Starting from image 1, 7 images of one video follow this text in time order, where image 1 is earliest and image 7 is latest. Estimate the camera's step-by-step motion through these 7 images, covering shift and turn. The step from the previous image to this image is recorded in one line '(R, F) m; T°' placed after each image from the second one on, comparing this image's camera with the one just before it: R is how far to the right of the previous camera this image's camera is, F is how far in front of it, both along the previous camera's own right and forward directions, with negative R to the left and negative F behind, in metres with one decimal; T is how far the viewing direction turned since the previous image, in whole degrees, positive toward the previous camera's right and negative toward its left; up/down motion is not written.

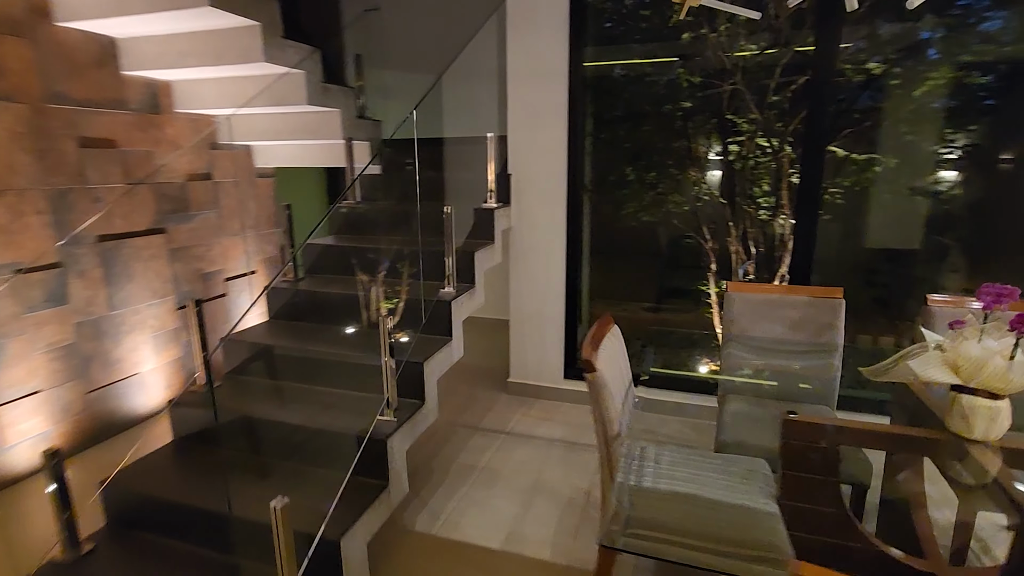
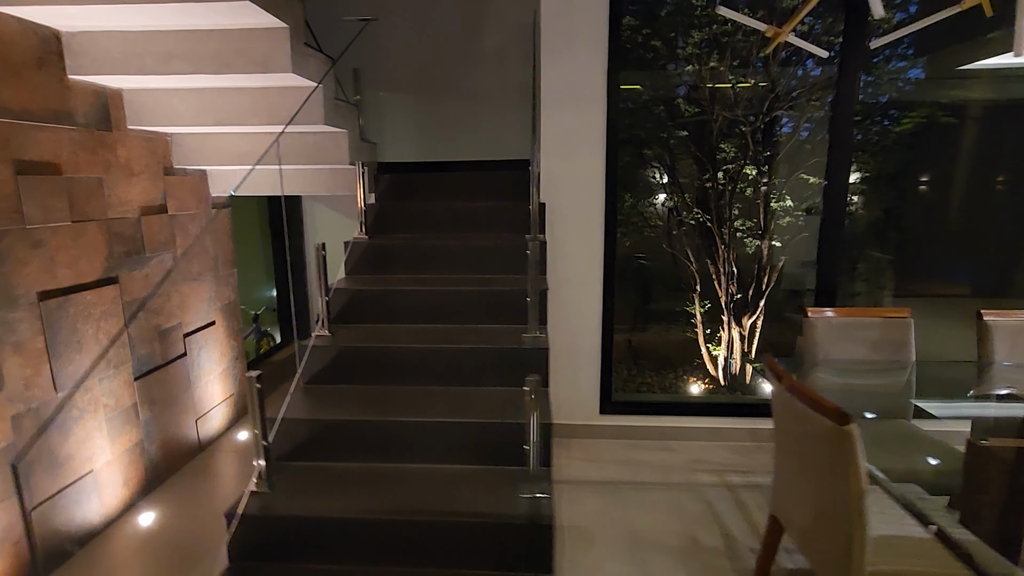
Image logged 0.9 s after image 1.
(-0.9, +0.4) m; +14°
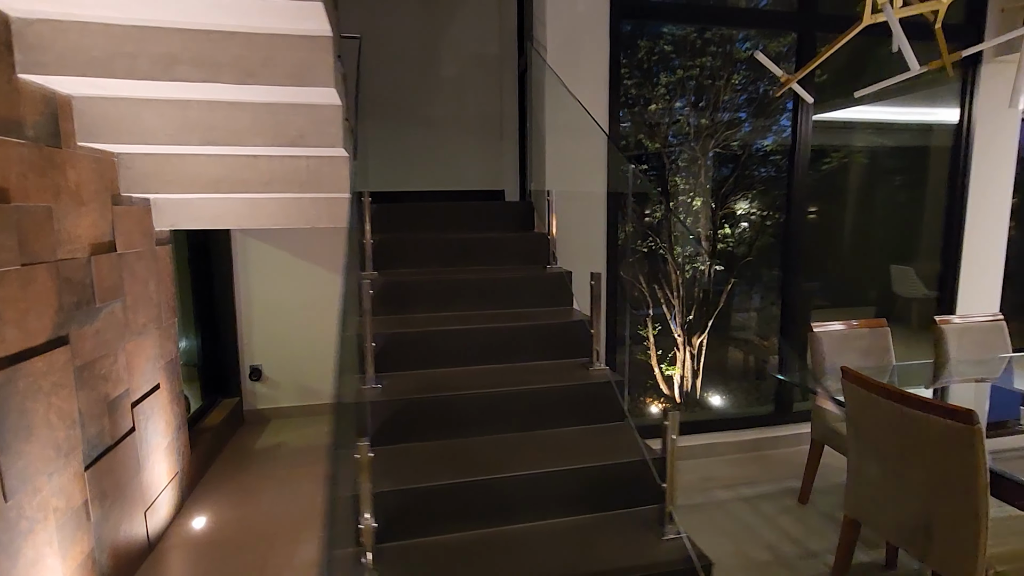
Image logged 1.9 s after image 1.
(-0.8, +0.2) m; +15°
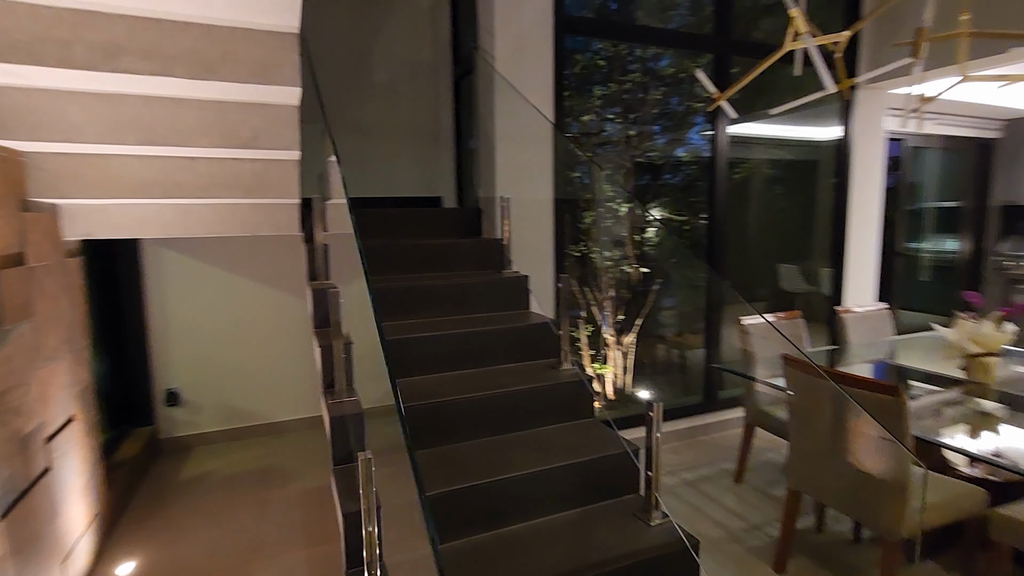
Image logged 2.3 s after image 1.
(-0.3, 0.0) m; +10°
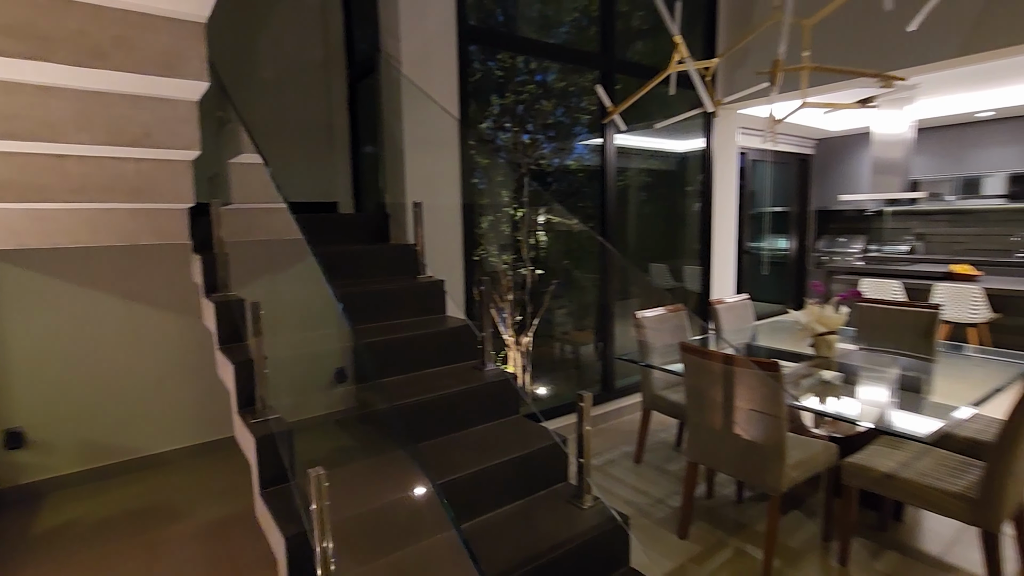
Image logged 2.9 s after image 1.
(-0.2, 0.0) m; +13°
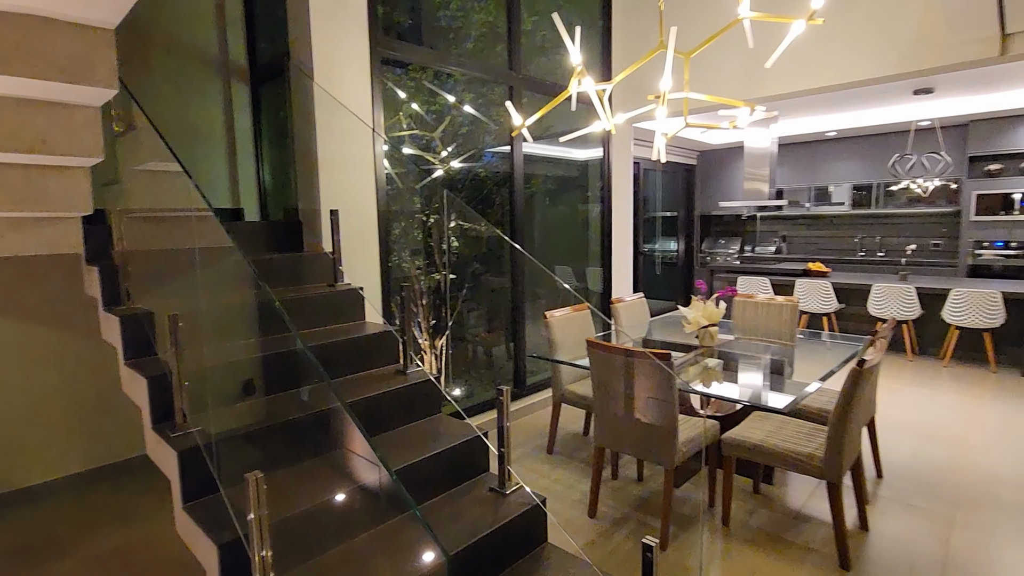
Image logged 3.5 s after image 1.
(-0.1, -0.1) m; +10°
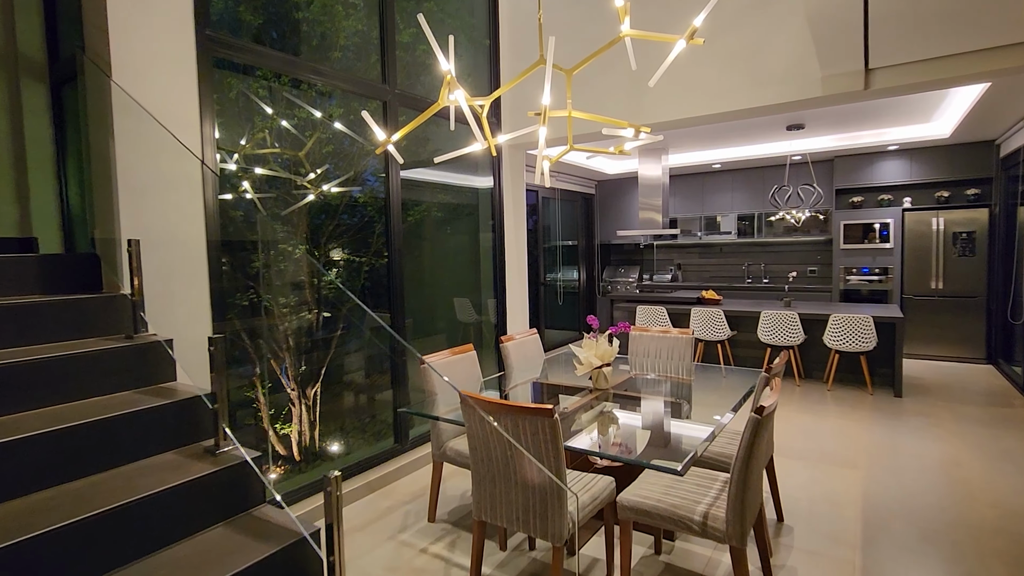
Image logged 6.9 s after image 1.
(+0.2, +0.4) m; +10°
